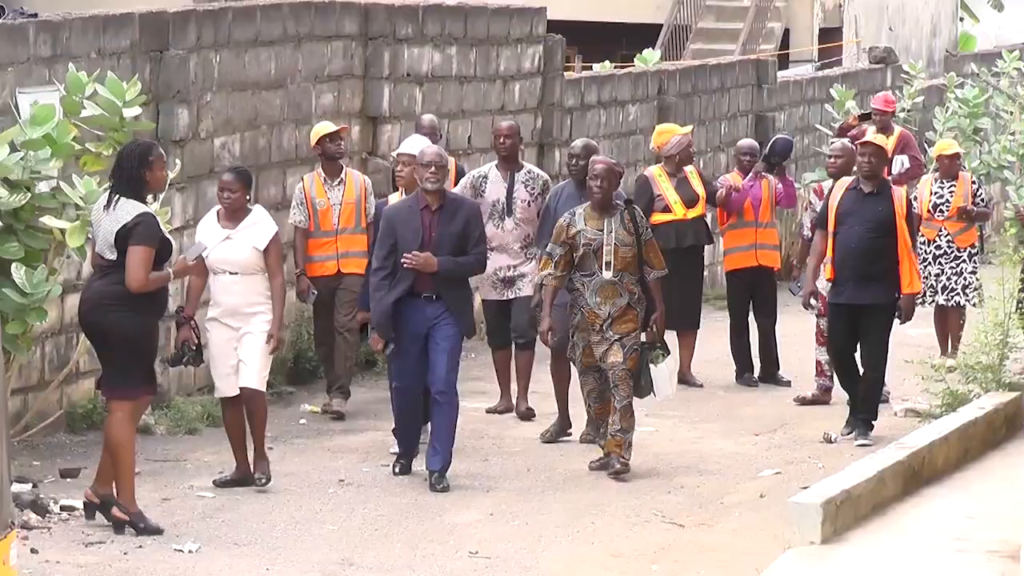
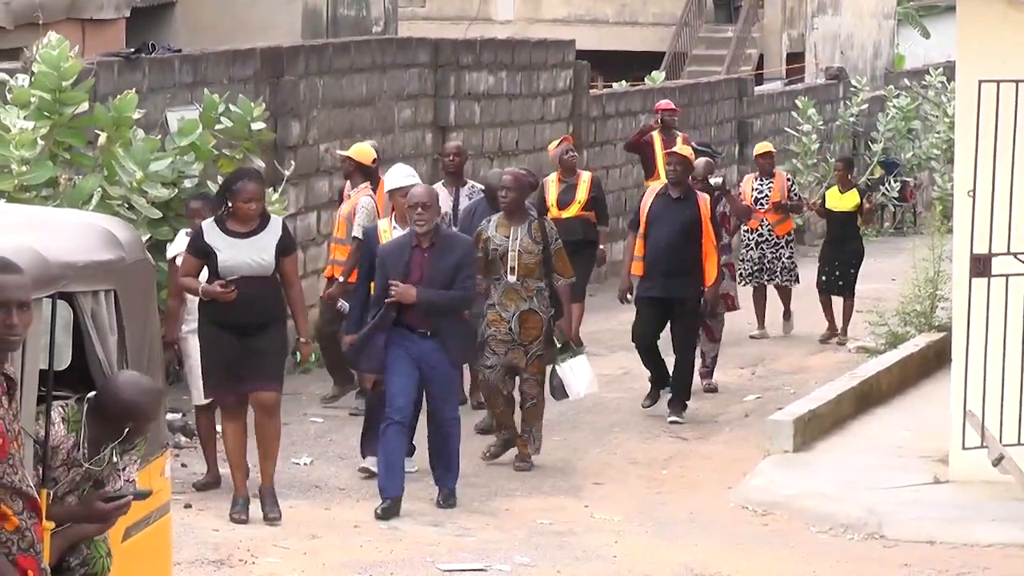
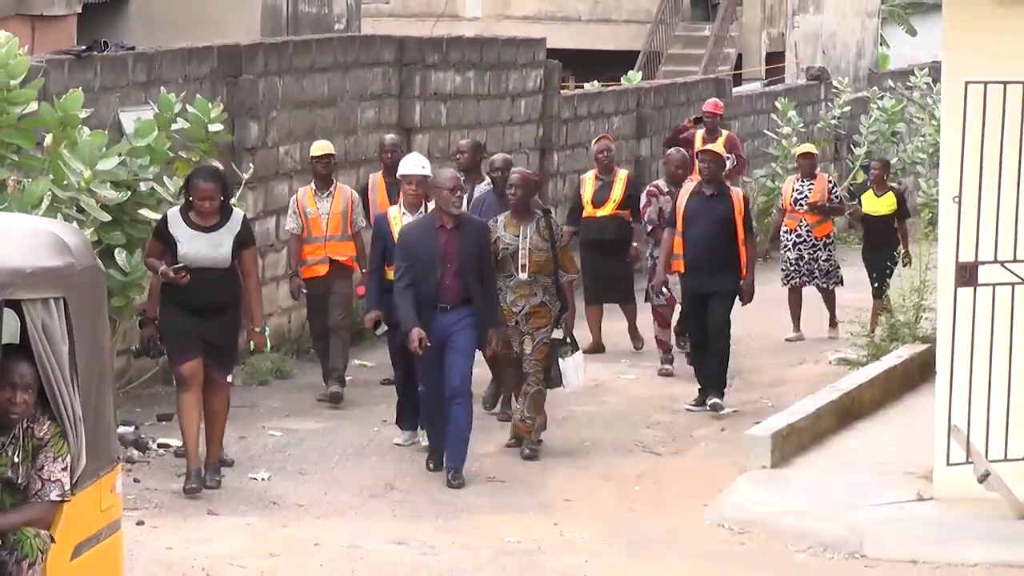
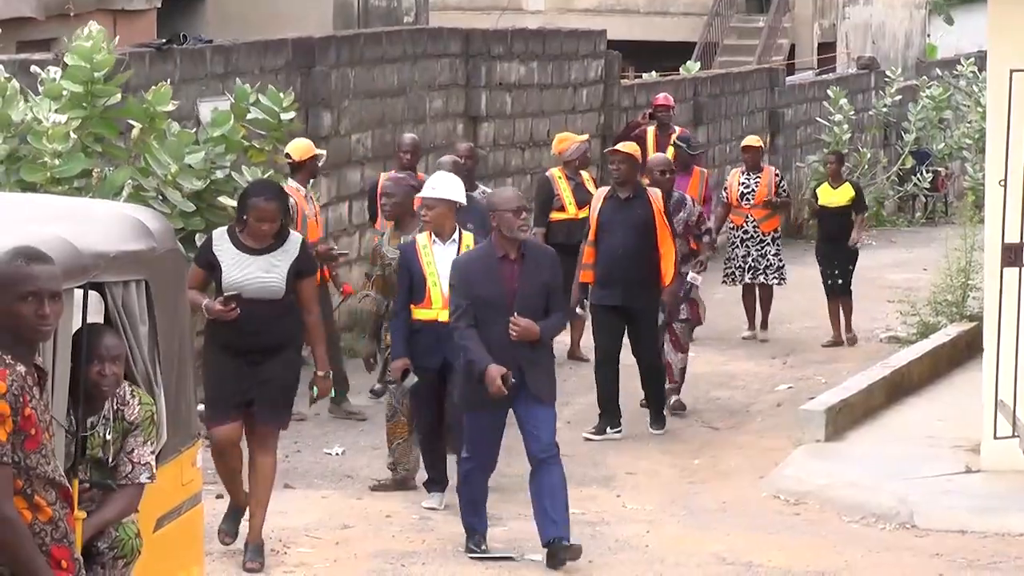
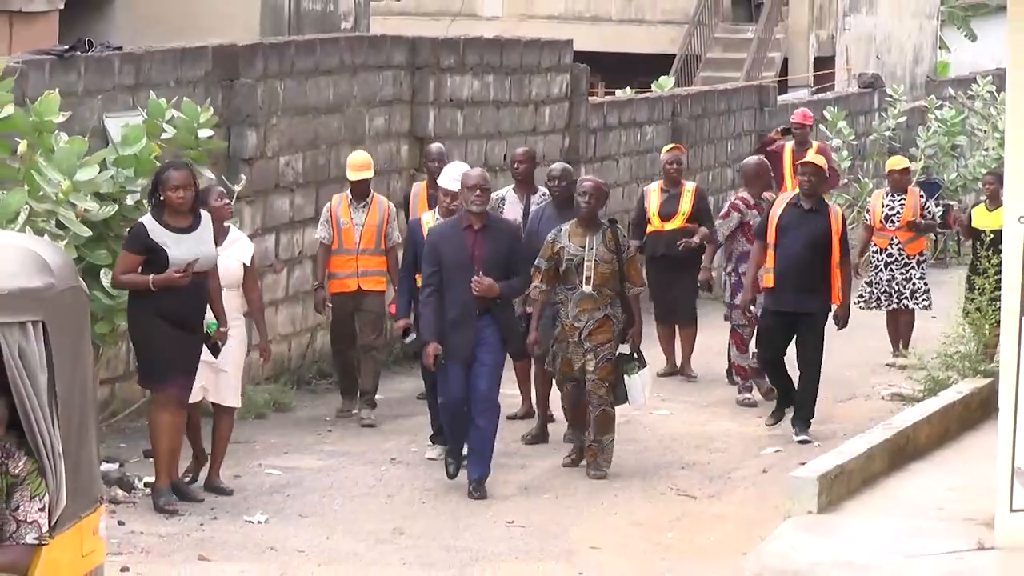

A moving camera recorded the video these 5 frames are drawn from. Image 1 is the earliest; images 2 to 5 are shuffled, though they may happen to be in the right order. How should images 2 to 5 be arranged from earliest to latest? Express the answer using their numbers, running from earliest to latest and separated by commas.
5, 3, 2, 4
